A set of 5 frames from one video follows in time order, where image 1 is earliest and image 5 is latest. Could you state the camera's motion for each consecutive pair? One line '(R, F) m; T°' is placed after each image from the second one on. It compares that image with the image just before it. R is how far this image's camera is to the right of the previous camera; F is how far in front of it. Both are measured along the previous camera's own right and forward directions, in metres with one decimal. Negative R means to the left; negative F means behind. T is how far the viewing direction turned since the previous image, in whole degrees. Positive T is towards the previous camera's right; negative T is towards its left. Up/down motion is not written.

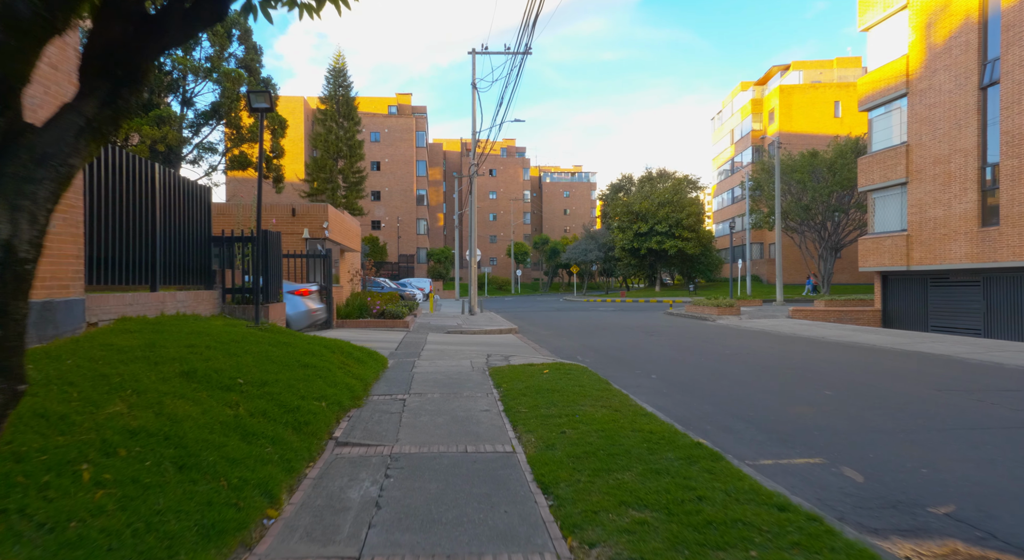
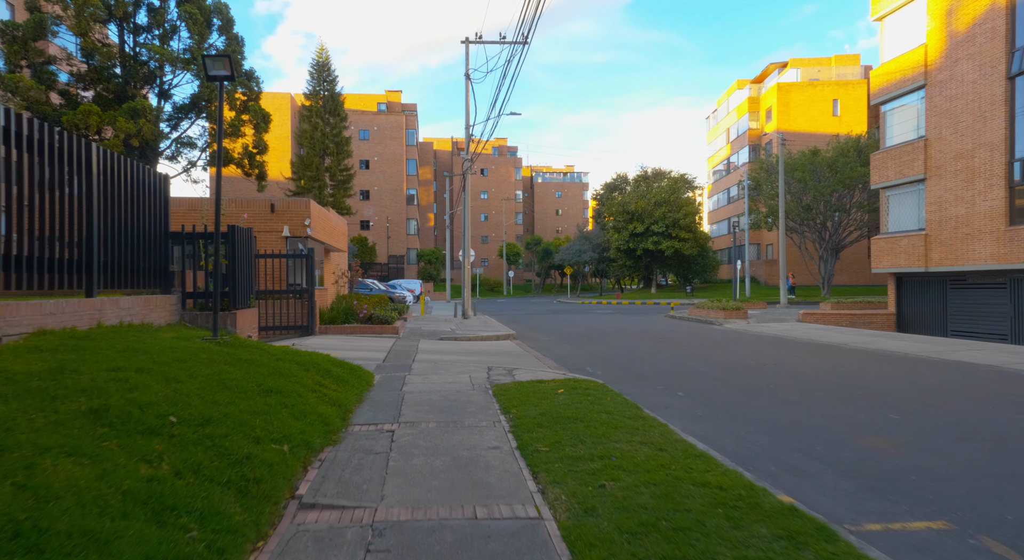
(-0.2, +1.4) m; +1°
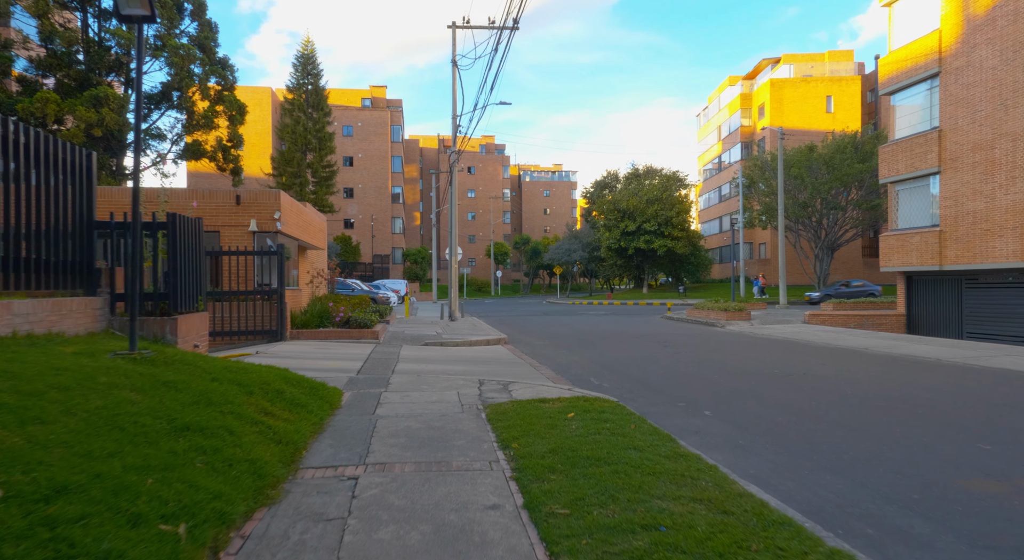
(-0.1, +1.5) m; +1°
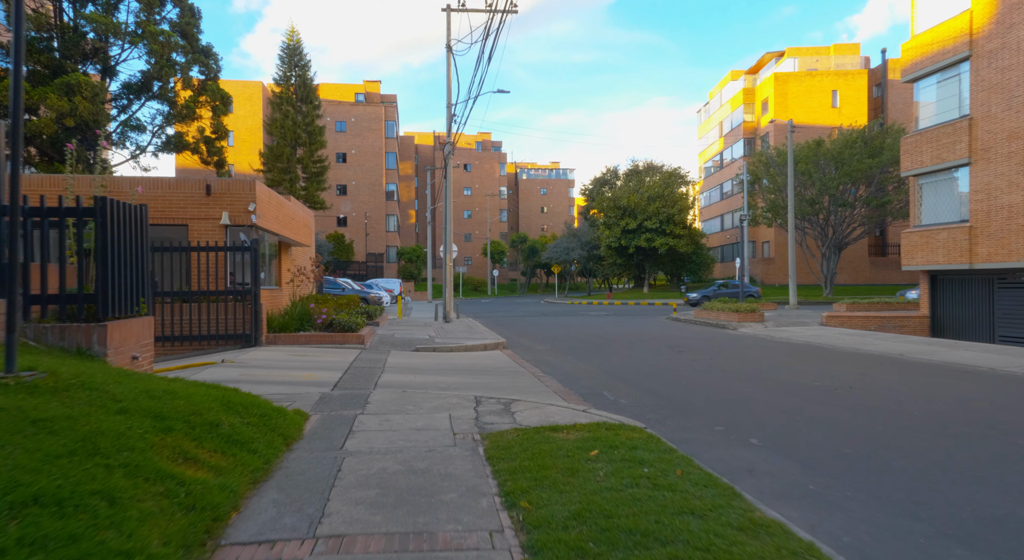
(-0.1, +1.4) m; 0°
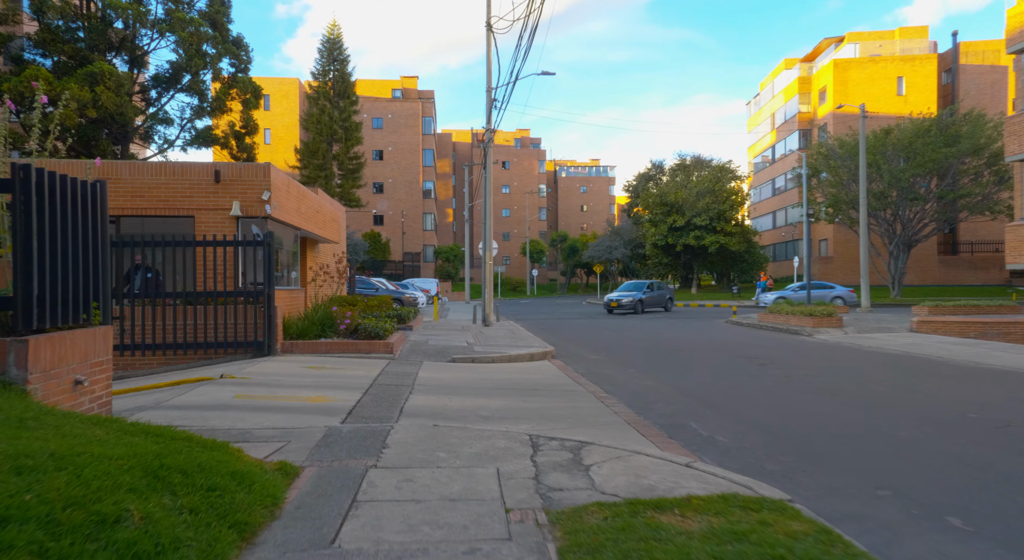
(-0.3, +2.0) m; -4°
